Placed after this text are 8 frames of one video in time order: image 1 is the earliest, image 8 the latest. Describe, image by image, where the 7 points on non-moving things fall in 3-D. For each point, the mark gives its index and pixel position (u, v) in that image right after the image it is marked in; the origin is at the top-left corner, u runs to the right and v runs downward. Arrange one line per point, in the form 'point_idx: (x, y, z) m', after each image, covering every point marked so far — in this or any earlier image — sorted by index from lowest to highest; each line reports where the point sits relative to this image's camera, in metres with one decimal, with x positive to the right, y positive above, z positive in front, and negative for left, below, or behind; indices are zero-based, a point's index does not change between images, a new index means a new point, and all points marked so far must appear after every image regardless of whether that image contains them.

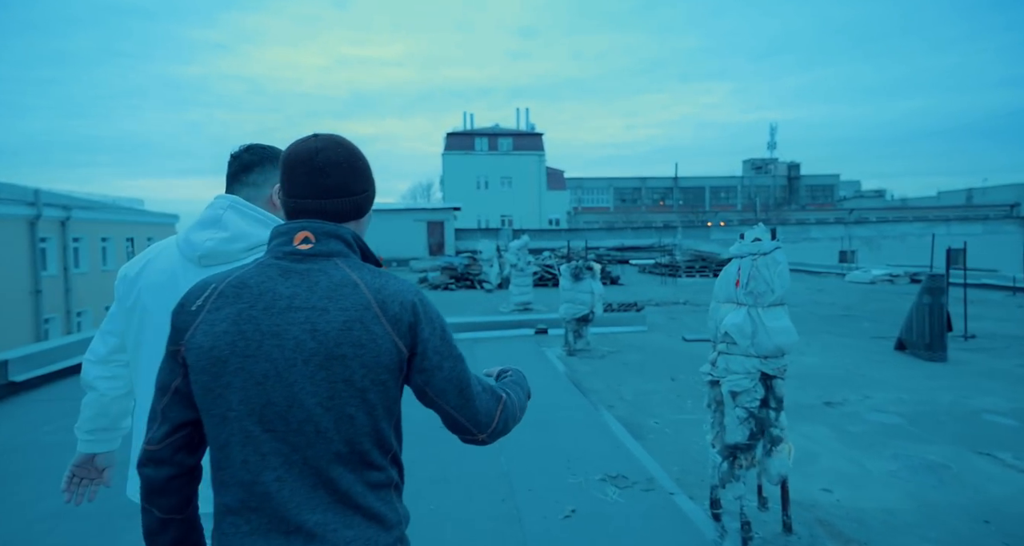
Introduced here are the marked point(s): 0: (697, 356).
0: (+2.2, -1.0, +6.7) m
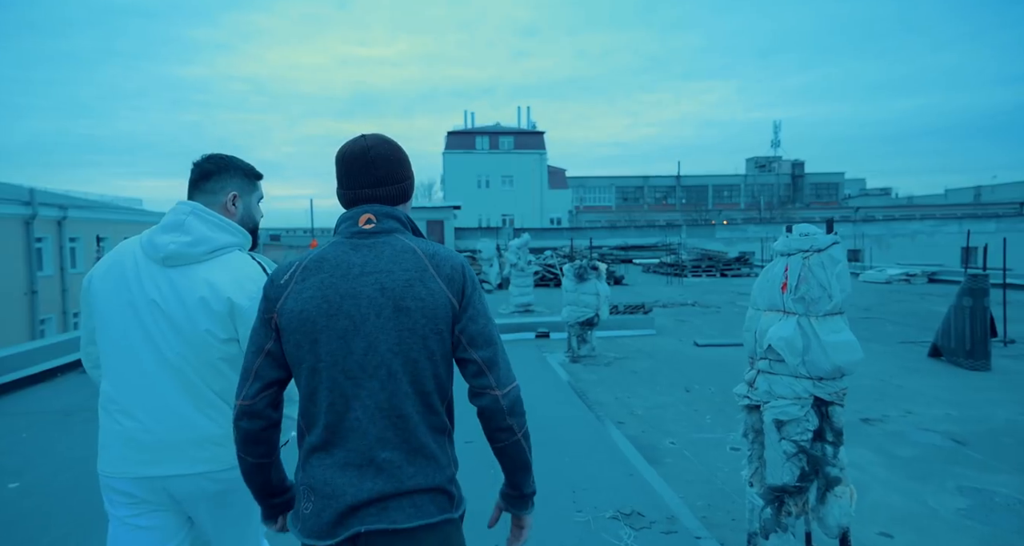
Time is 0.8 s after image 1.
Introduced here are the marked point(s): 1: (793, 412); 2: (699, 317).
0: (+2.2, -1.0, +6.2) m
1: (+1.1, -0.5, +2.2) m
2: (+3.1, -0.8, +9.7) m
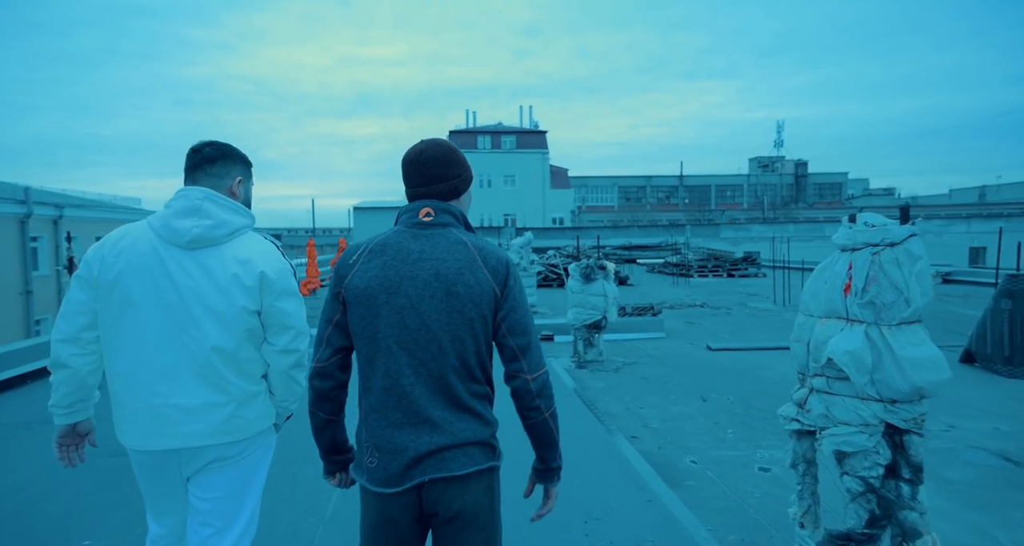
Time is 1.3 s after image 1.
0: (+2.2, -1.0, +5.8) m
1: (+1.1, -0.5, +1.8) m
2: (+3.2, -0.8, +9.3) m
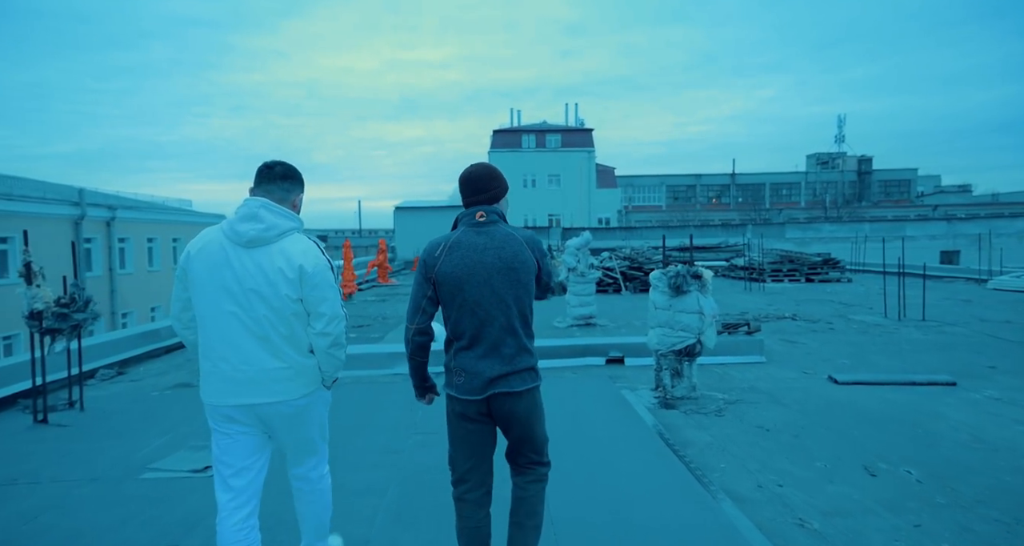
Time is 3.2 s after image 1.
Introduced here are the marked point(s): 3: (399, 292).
0: (+2.7, -1.1, +4.2) m
1: (+1.3, -0.6, +0.3) m
2: (+4.0, -0.9, +7.6) m
3: (-3.3, -0.6, +16.7) m
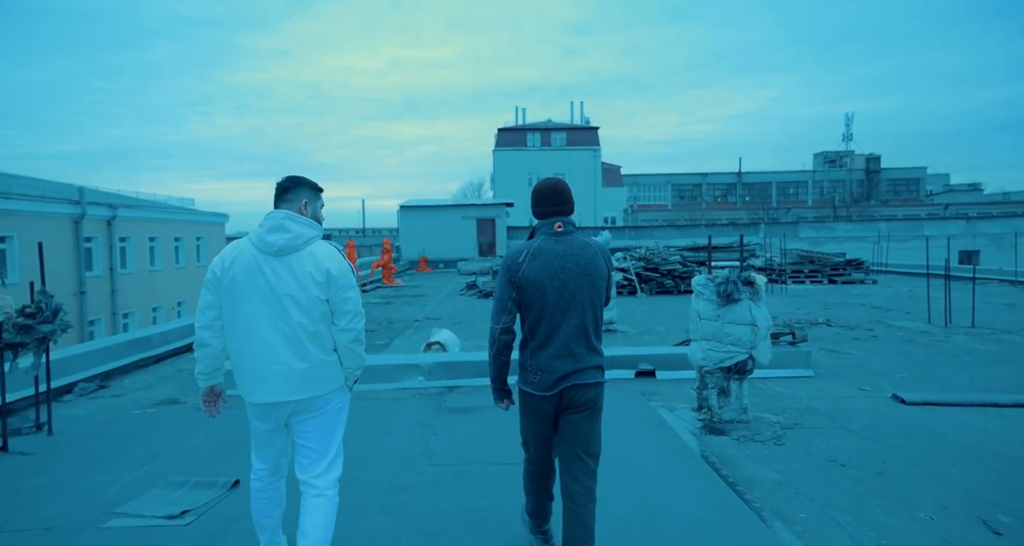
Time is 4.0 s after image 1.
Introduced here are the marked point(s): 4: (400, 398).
0: (+2.9, -1.1, +3.6) m
1: (+1.5, -0.6, -0.3) m
2: (+4.2, -0.9, +7.0) m
3: (-3.0, -0.6, +16.1) m
4: (-1.1, -1.2, +5.5) m
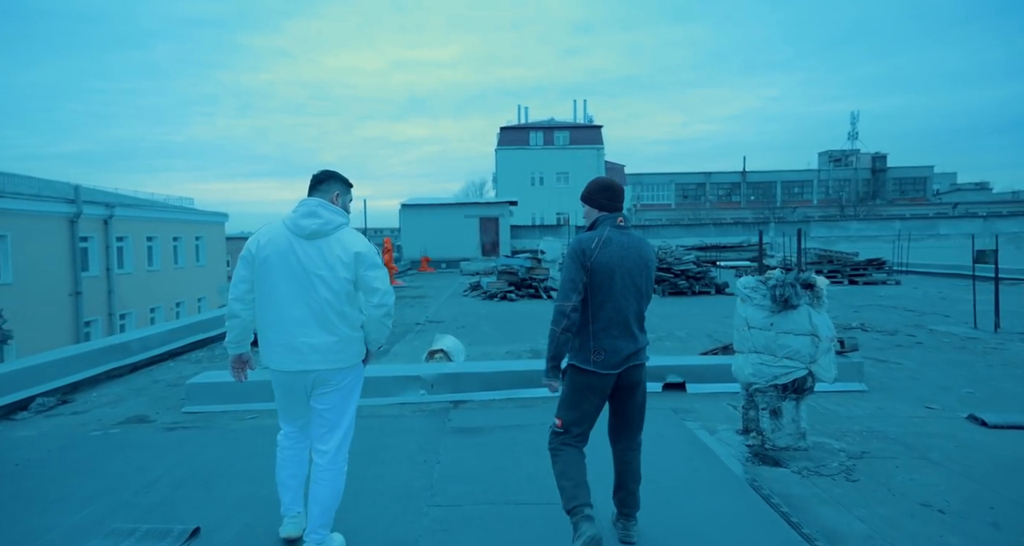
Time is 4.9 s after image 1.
0: (+3.0, -1.1, +3.0) m
1: (+1.5, -0.7, -1.0) m
2: (+4.3, -0.9, +6.3) m
3: (-2.9, -0.6, +15.5) m
4: (-1.0, -1.2, +4.9) m
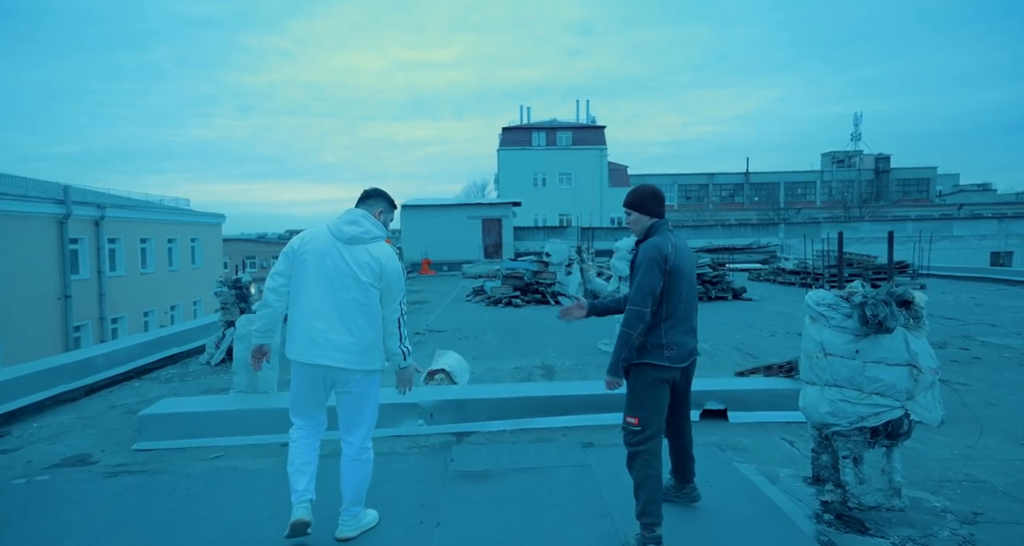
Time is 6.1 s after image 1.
0: (+3.1, -1.2, +2.2) m
1: (+1.6, -0.7, -1.7) m
2: (+4.4, -1.0, +5.6) m
3: (-2.8, -0.7, +14.7) m
4: (-0.9, -1.3, +4.1) m
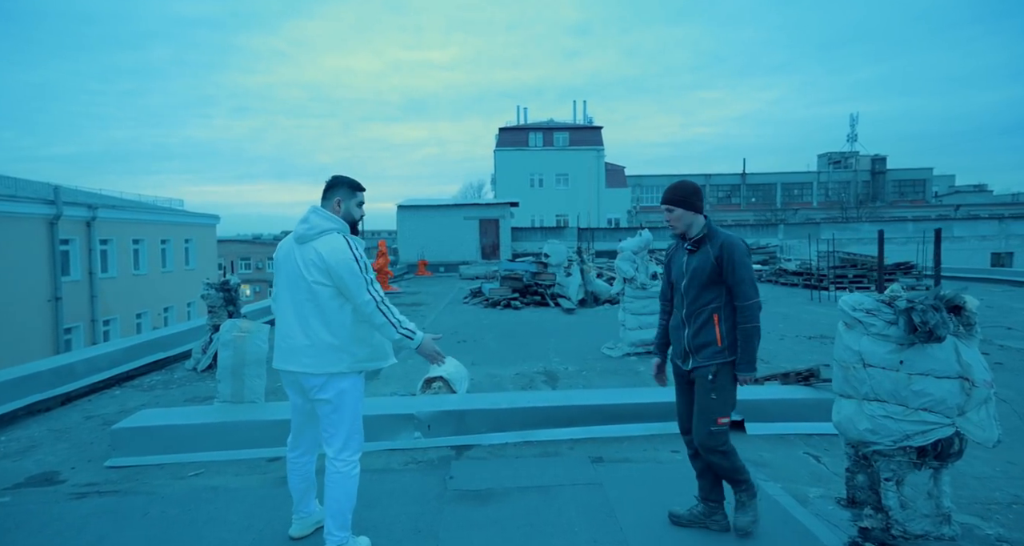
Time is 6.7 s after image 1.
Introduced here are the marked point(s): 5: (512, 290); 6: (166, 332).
0: (+3.2, -1.2, +1.9) m
1: (+1.7, -0.7, -2.0) m
2: (+4.4, -1.0, +5.3) m
3: (-2.8, -0.7, +14.4) m
4: (-0.8, -1.3, +3.8) m
5: (0.0, -0.4, +12.6) m
6: (-4.3, -0.7, +7.2) m
